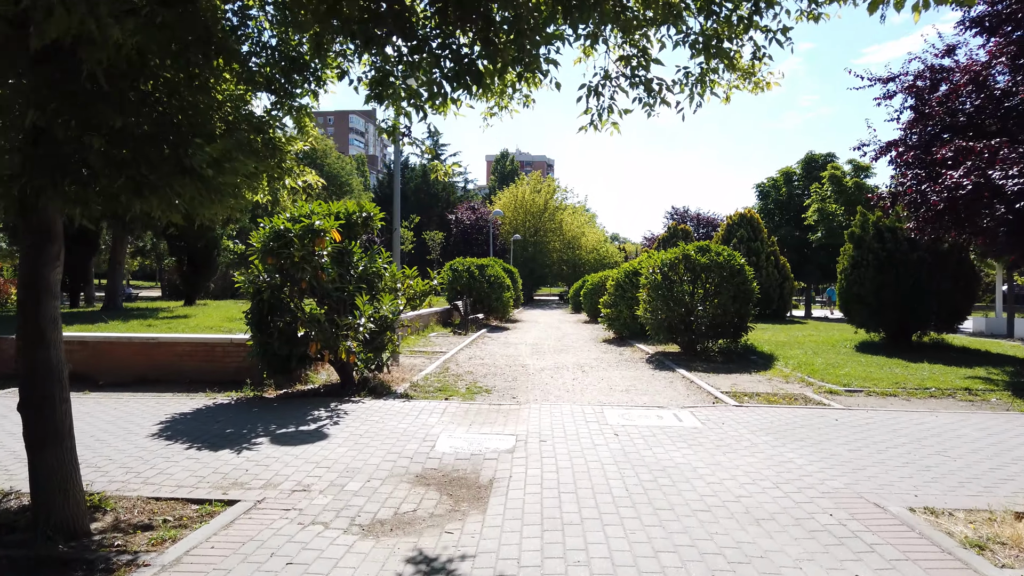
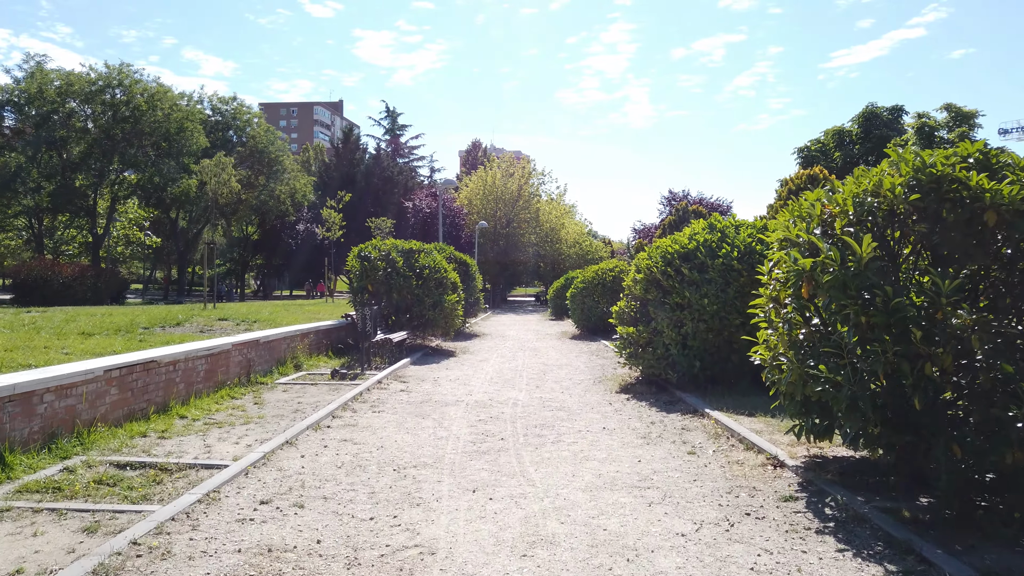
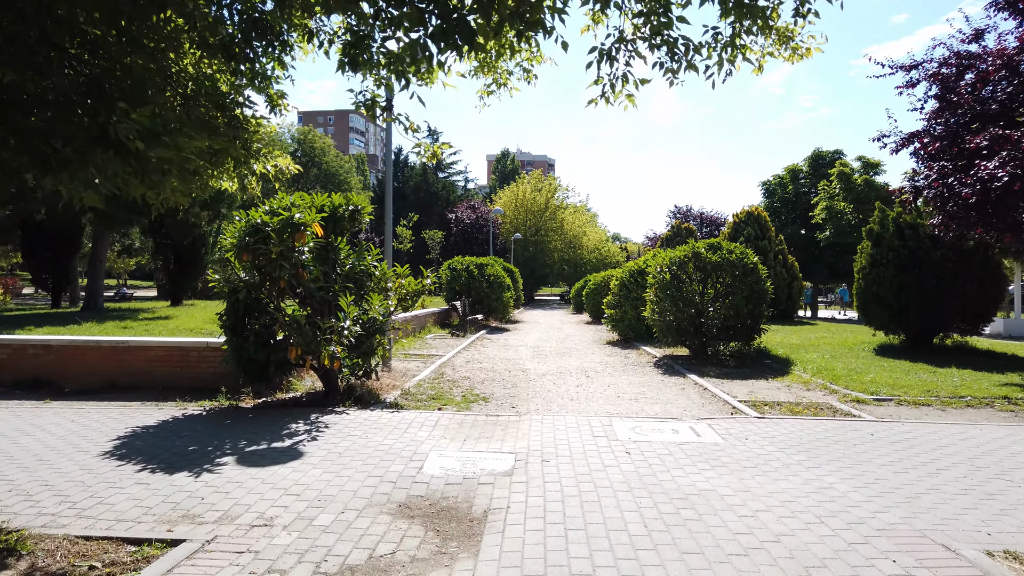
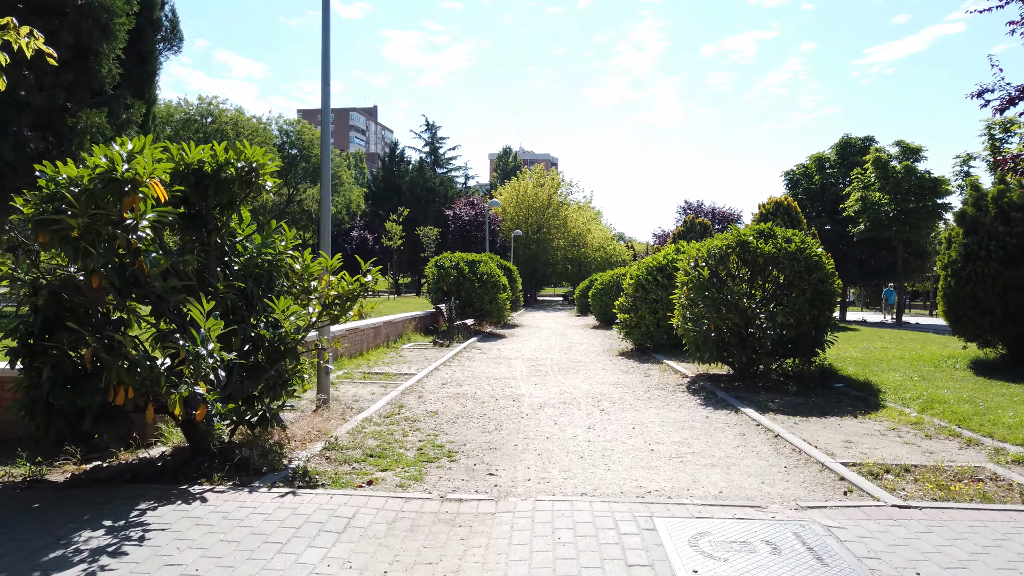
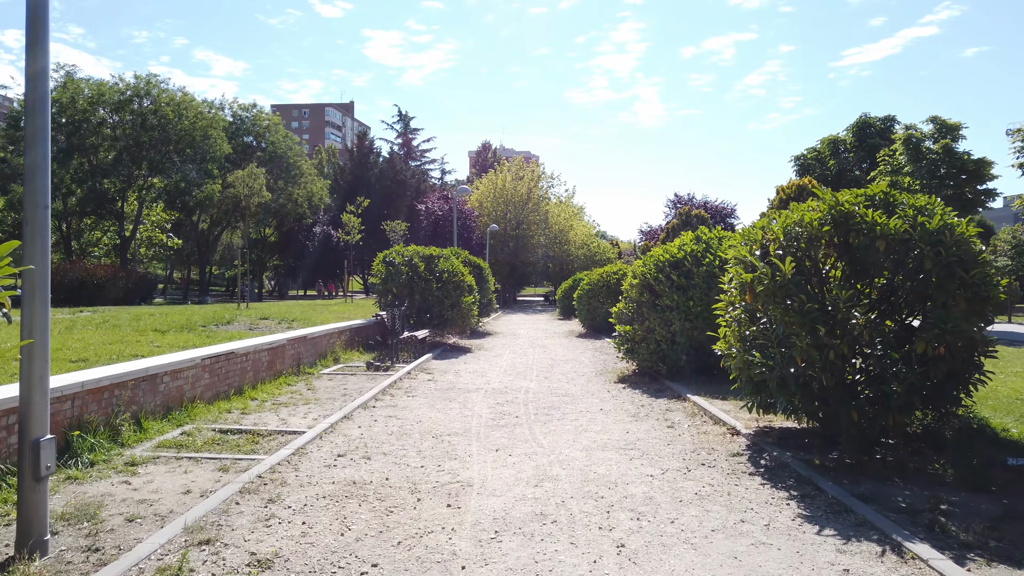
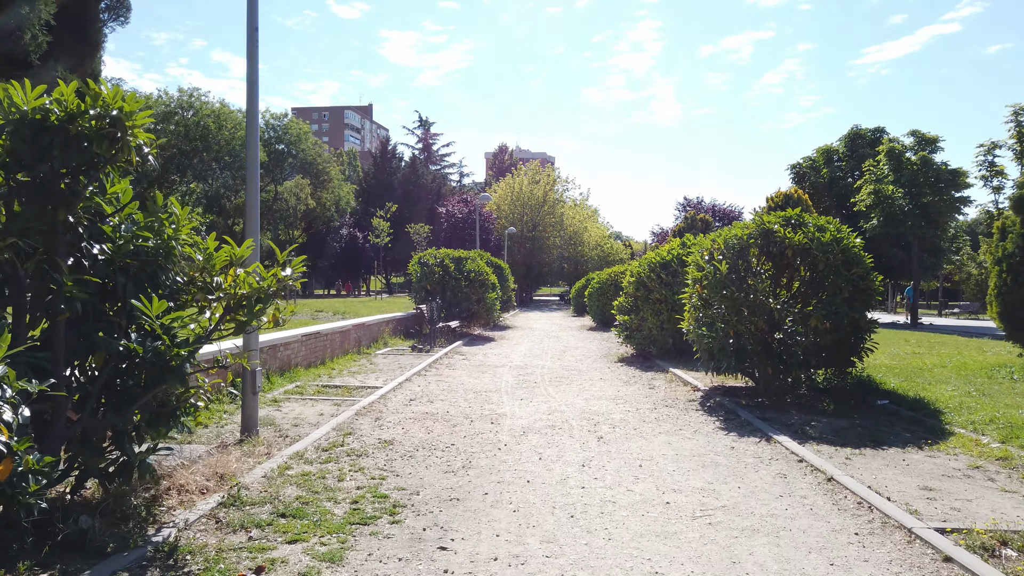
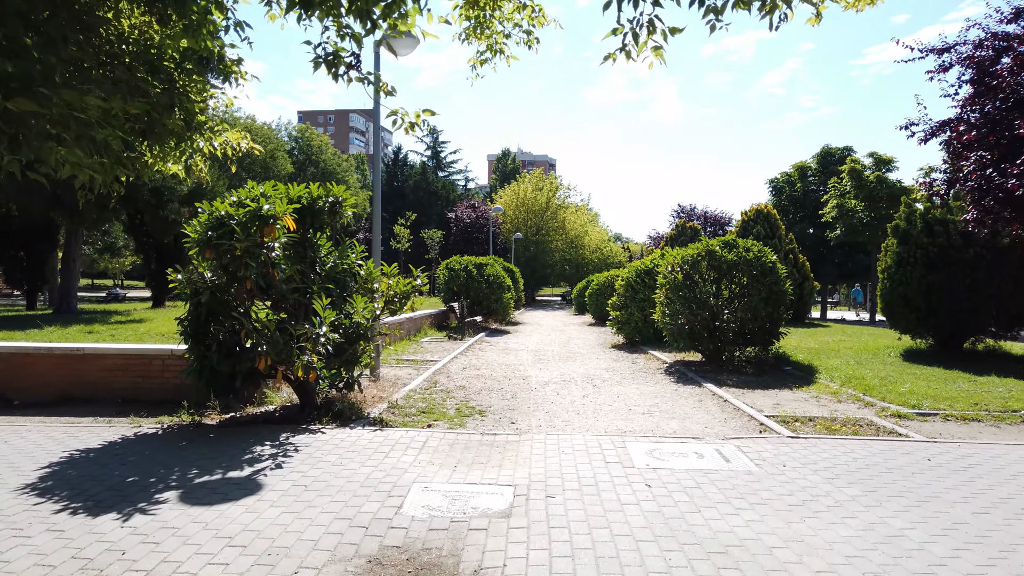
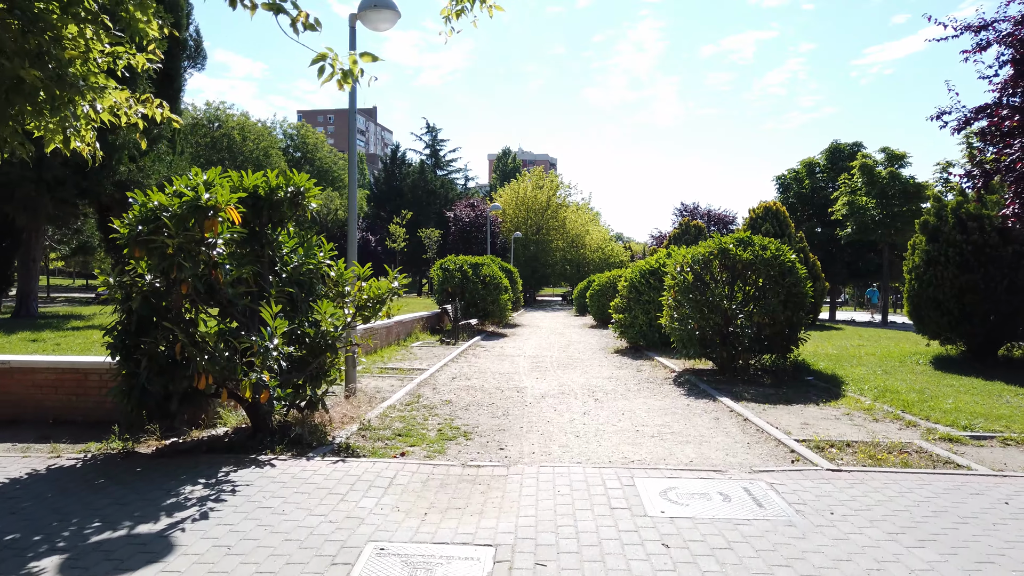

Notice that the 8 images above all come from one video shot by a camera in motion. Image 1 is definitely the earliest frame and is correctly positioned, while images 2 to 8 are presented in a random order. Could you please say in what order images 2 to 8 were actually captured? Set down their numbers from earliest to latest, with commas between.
3, 7, 8, 4, 6, 5, 2
